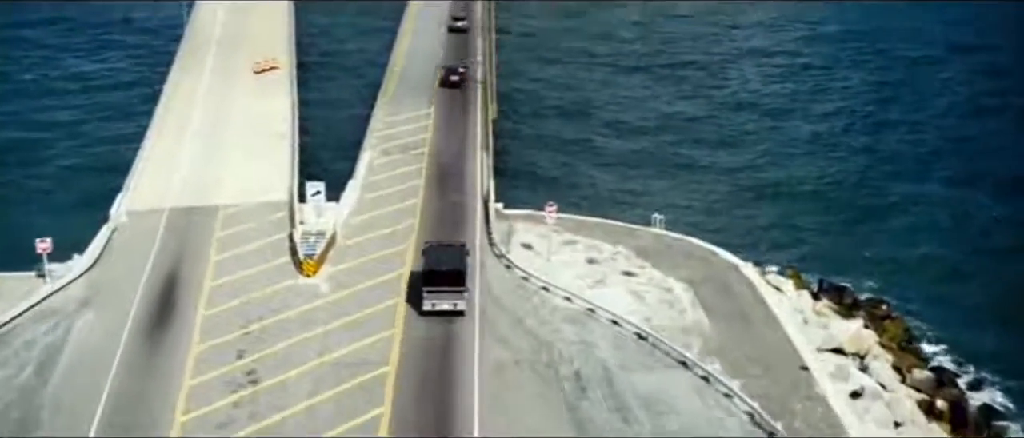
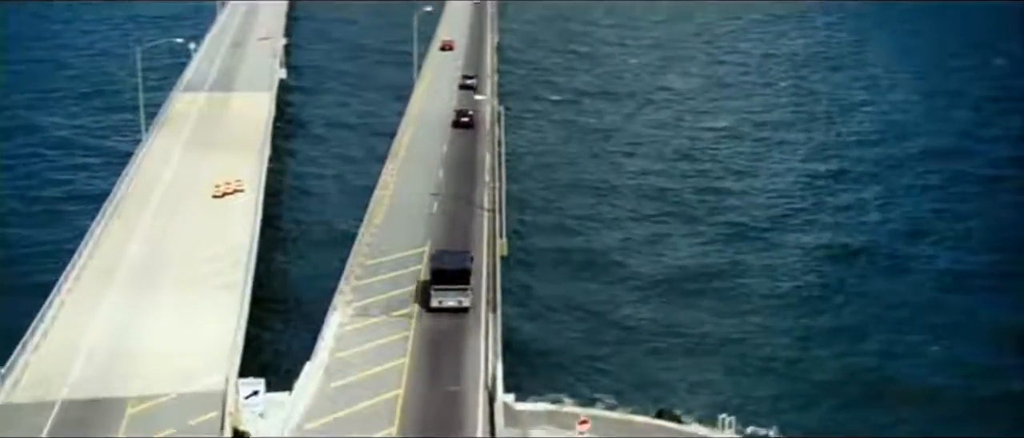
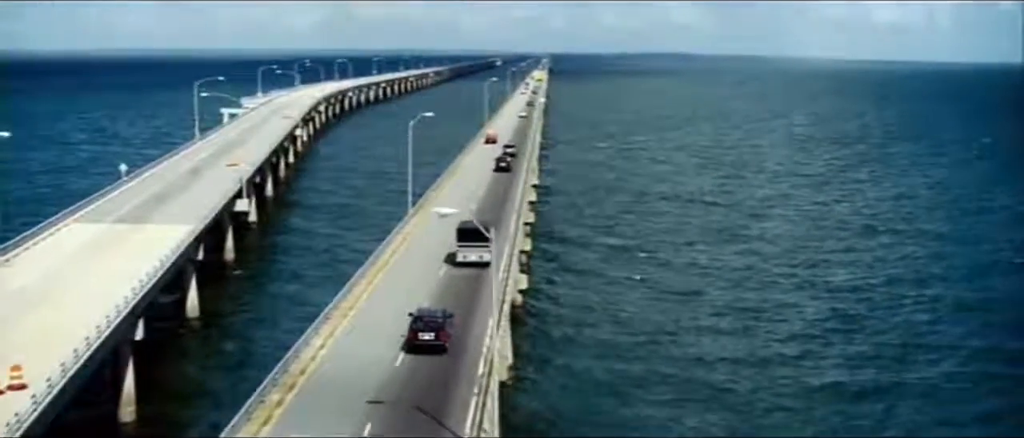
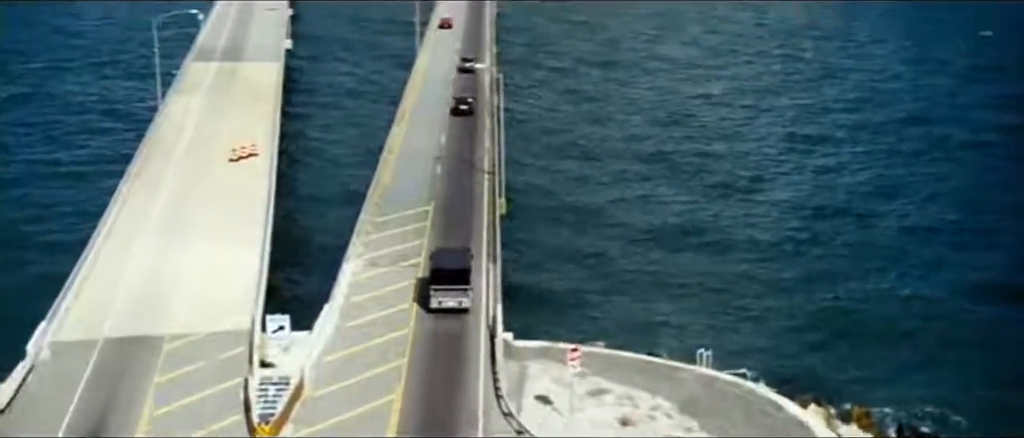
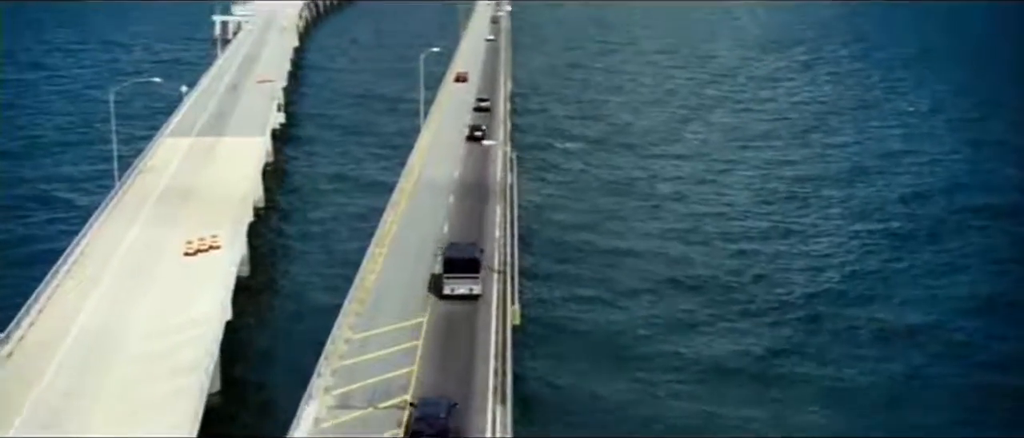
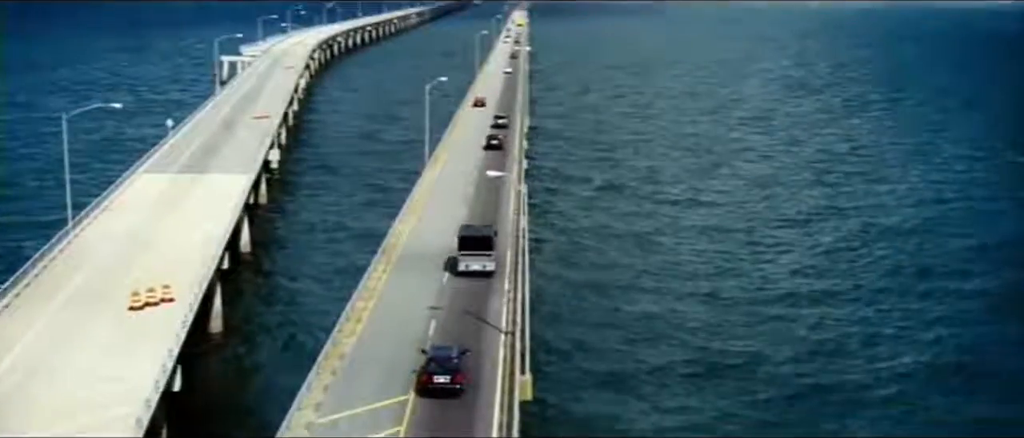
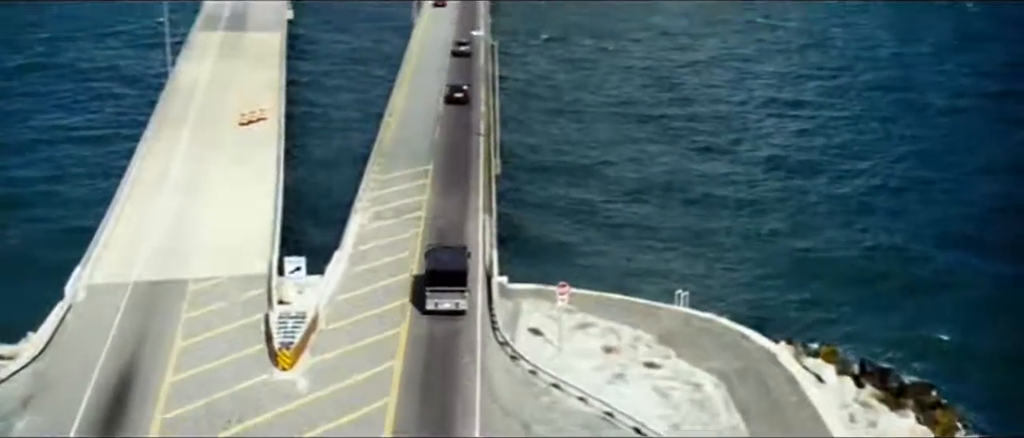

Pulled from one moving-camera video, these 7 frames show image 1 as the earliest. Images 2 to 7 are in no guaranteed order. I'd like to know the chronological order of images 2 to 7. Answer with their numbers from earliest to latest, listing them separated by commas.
7, 4, 2, 5, 6, 3
